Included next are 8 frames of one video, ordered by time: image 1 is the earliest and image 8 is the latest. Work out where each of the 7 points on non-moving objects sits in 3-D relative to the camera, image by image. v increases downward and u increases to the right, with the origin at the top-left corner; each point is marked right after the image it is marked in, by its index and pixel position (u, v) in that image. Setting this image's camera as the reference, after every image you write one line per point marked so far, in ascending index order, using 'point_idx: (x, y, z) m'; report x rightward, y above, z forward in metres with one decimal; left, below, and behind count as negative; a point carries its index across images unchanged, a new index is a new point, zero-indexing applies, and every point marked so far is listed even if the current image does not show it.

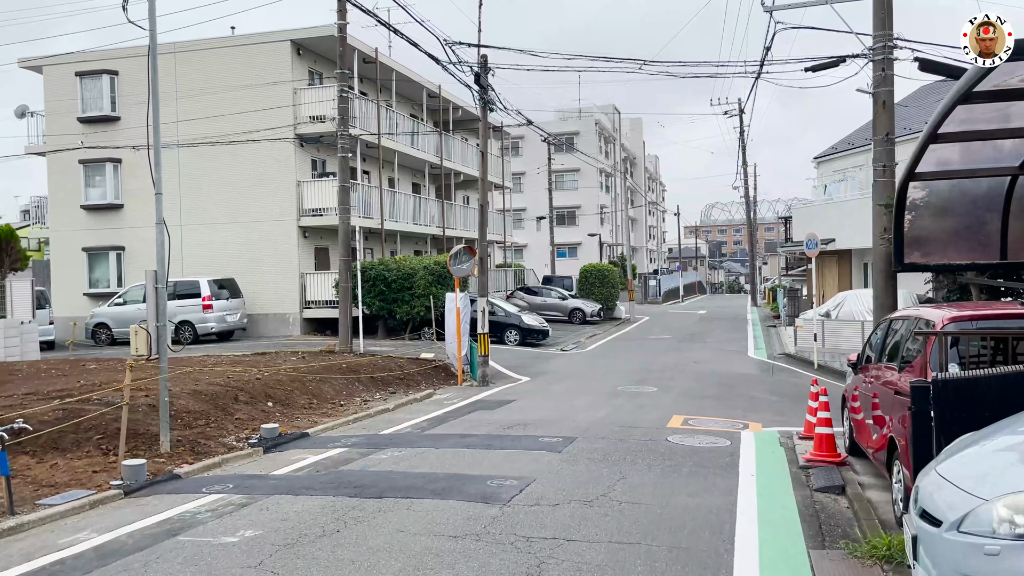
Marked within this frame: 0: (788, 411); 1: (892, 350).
0: (+3.9, -1.8, +11.2) m
1: (+3.4, -0.5, +6.9) m
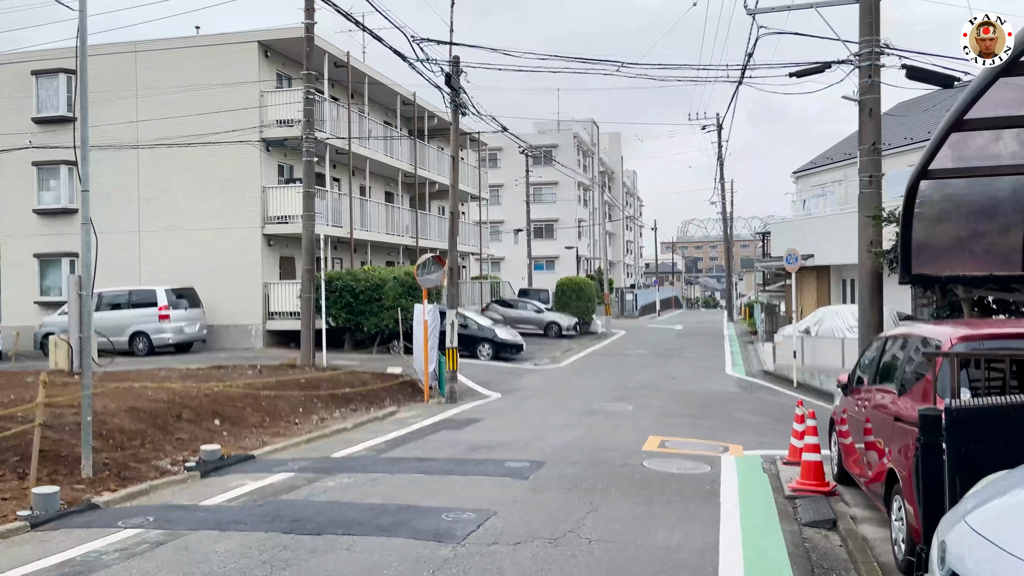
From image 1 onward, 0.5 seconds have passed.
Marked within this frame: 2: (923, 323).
0: (+3.5, -2.0, +10.6) m
1: (+3.0, -0.7, +6.3) m
2: (+3.1, -0.3, +6.0) m
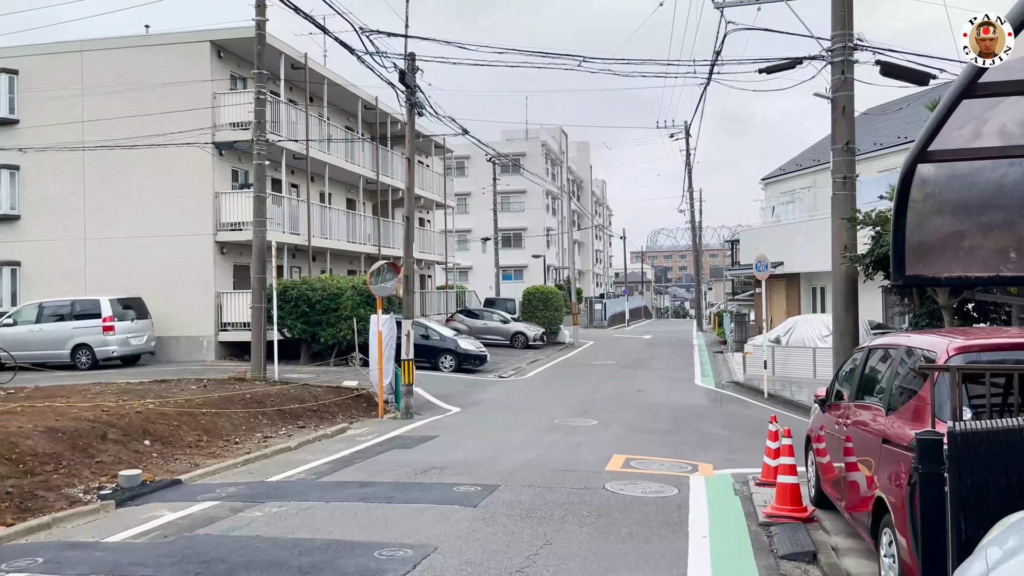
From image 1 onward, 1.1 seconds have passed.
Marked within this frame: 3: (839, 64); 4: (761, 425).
0: (+2.9, -2.1, +10.0) m
1: (+2.6, -0.7, +5.8) m
2: (+2.8, -0.3, +5.4) m
3: (+4.0, +2.8, +9.7) m
4: (+3.9, -2.2, +12.3) m
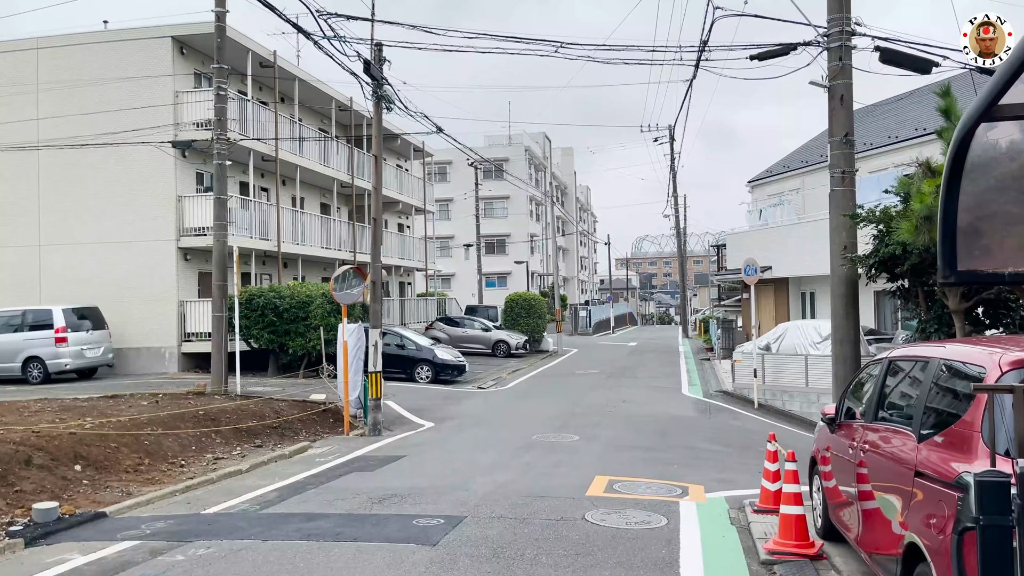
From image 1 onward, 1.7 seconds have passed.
0: (+2.6, -2.1, +9.2) m
1: (+2.4, -0.7, +5.0) m
2: (+2.5, -0.3, +4.6) m
3: (+3.7, +2.7, +9.0) m
4: (+3.5, -2.2, +11.6) m
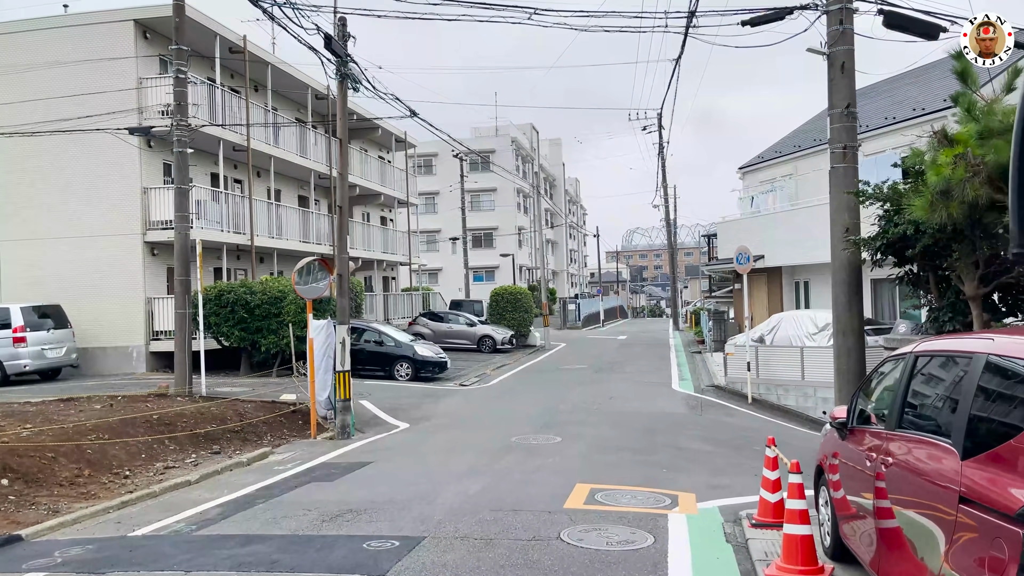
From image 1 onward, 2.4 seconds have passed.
0: (+2.3, -2.0, +8.5) m
1: (+2.2, -0.6, +4.2) m
2: (+2.3, -0.2, +3.9) m
3: (+3.4, +2.9, +8.2) m
4: (+3.3, -2.1, +10.8) m
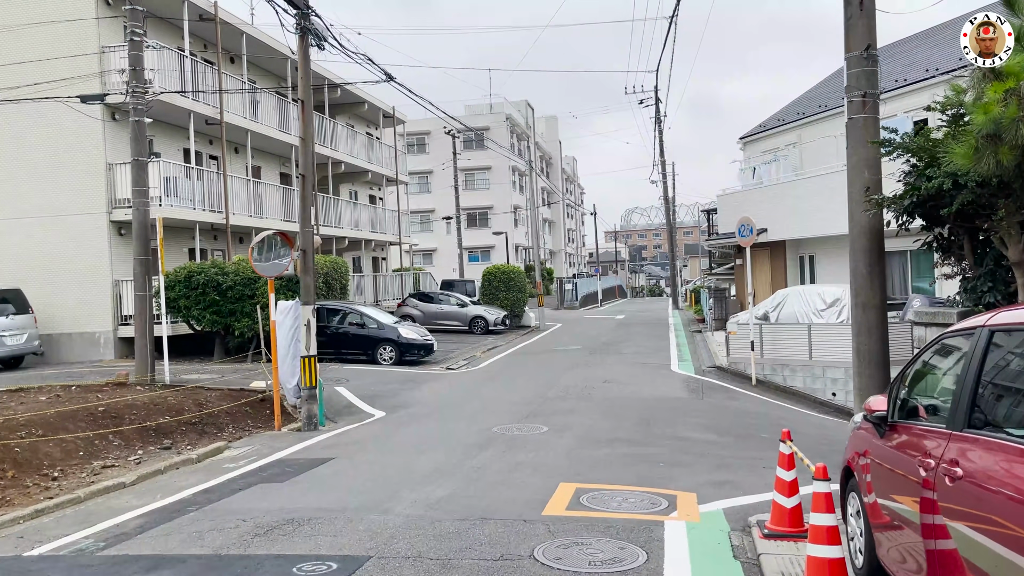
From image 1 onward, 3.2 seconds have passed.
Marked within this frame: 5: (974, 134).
0: (+2.1, -1.7, +7.5) m
1: (+1.9, -0.4, +3.3) m
2: (+2.0, 0.0, +2.9) m
3: (+3.1, +3.2, +7.1) m
4: (+3.0, -1.7, +9.9) m
5: (+3.0, +1.0, +5.1) m
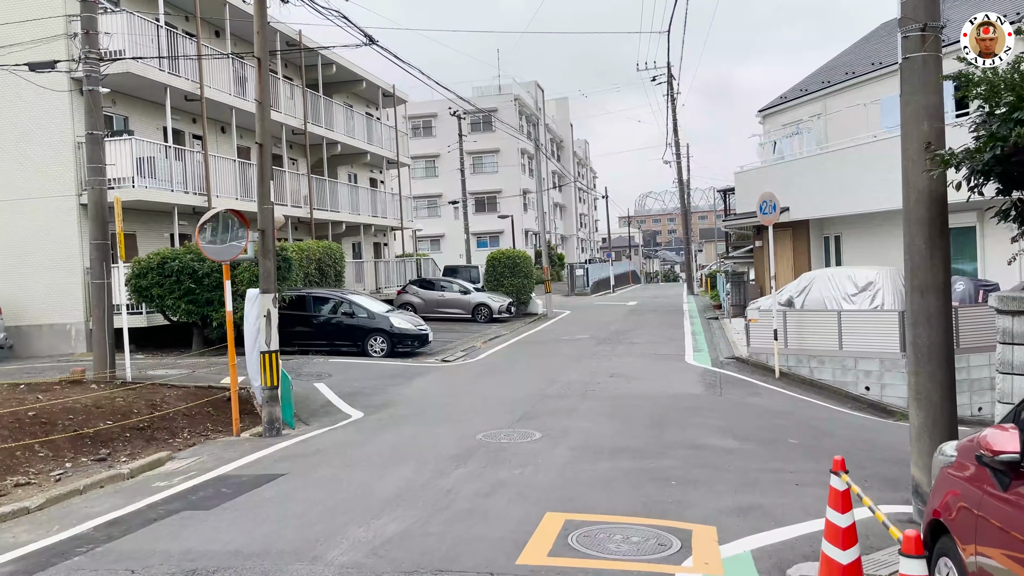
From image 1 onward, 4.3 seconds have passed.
0: (+2.0, -1.6, +6.2) m
1: (+1.7, -0.4, +1.9) m
2: (+1.8, 0.0, +1.6) m
3: (+2.9, +3.3, +5.7) m
4: (+2.9, -1.5, +8.6) m
5: (+2.8, +1.1, +3.8) m
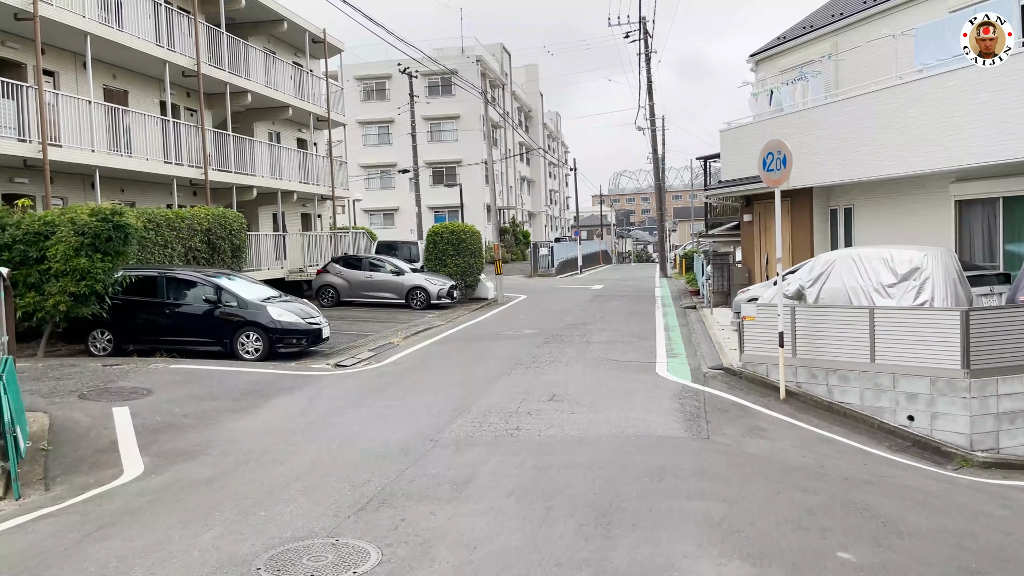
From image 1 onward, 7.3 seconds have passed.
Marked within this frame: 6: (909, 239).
0: (+1.0, -1.6, +2.6) m
1: (+0.9, -0.5, -1.8) m
2: (+1.0, -0.1, -2.2) m
3: (+2.1, +3.3, +2.0) m
4: (+1.9, -1.5, +4.9) m
5: (+2.0, +1.0, 0.0) m
6: (+6.5, +0.8, +12.9) m
